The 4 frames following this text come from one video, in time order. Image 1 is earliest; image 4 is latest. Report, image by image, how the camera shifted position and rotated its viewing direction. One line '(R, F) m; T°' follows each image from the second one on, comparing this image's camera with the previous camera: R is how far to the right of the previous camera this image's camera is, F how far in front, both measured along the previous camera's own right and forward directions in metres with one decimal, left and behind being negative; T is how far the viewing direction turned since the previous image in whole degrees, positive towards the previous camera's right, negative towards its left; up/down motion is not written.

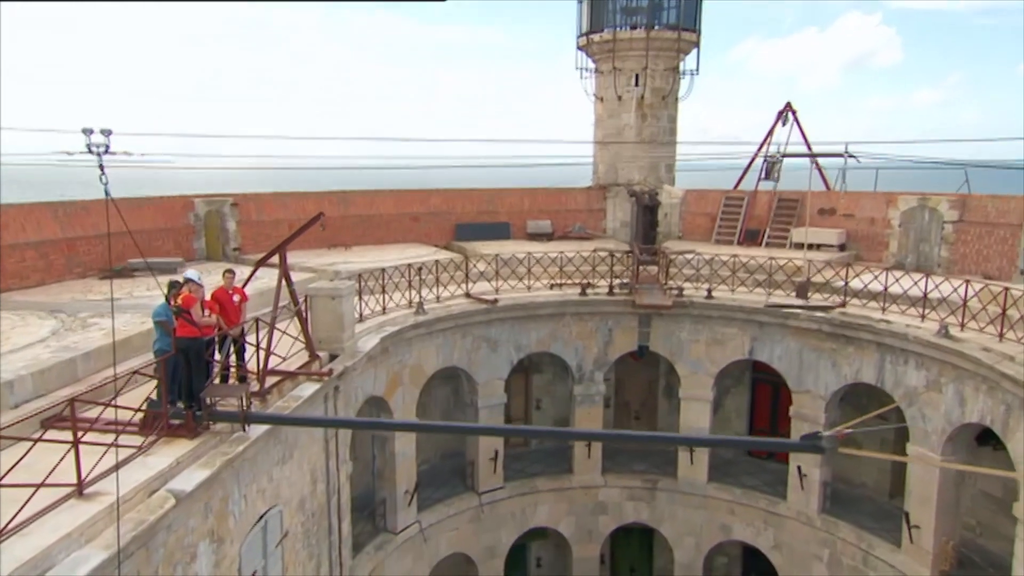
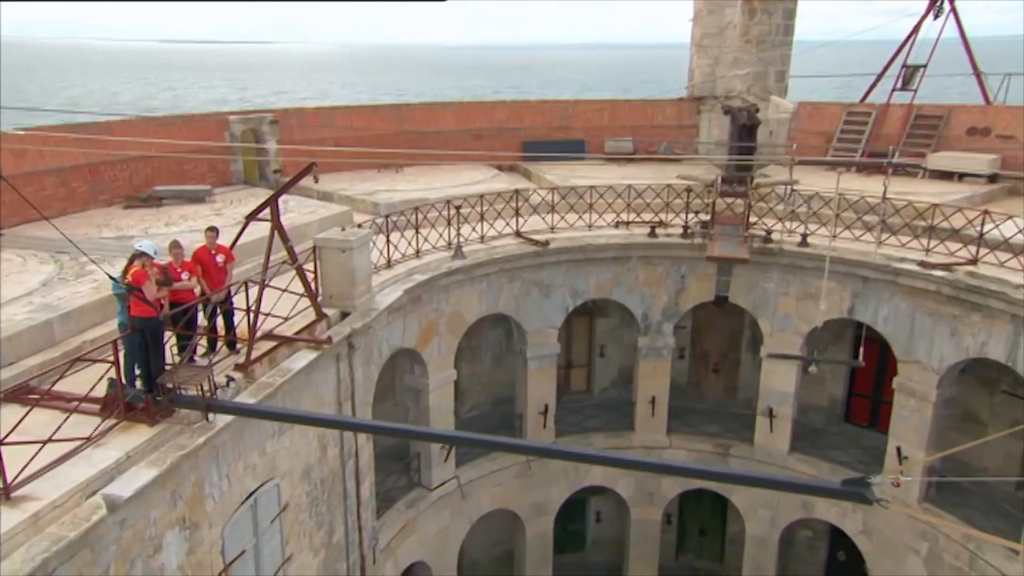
(+1.8, +2.6) m; -10°
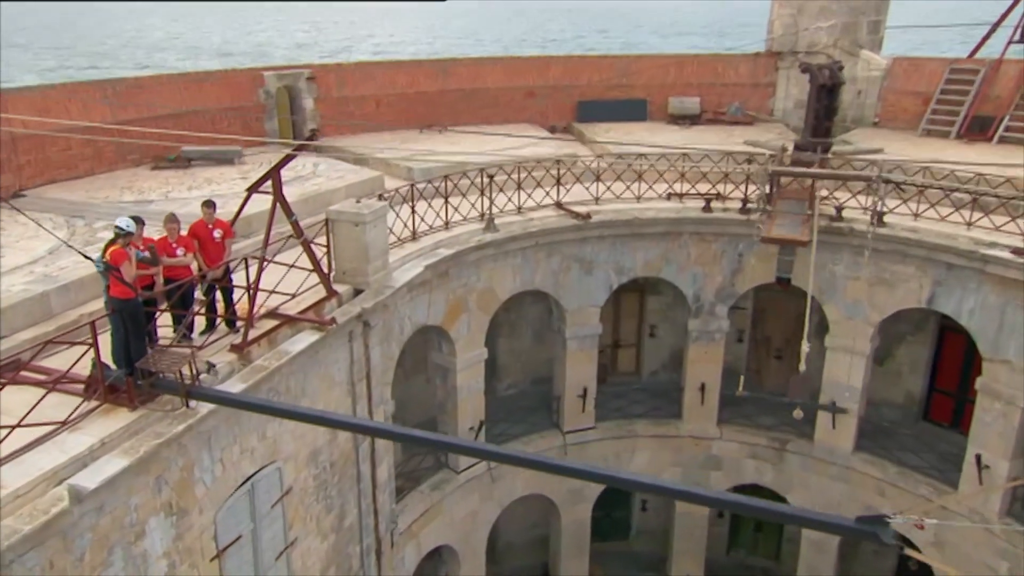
(+1.3, +1.3) m; -7°
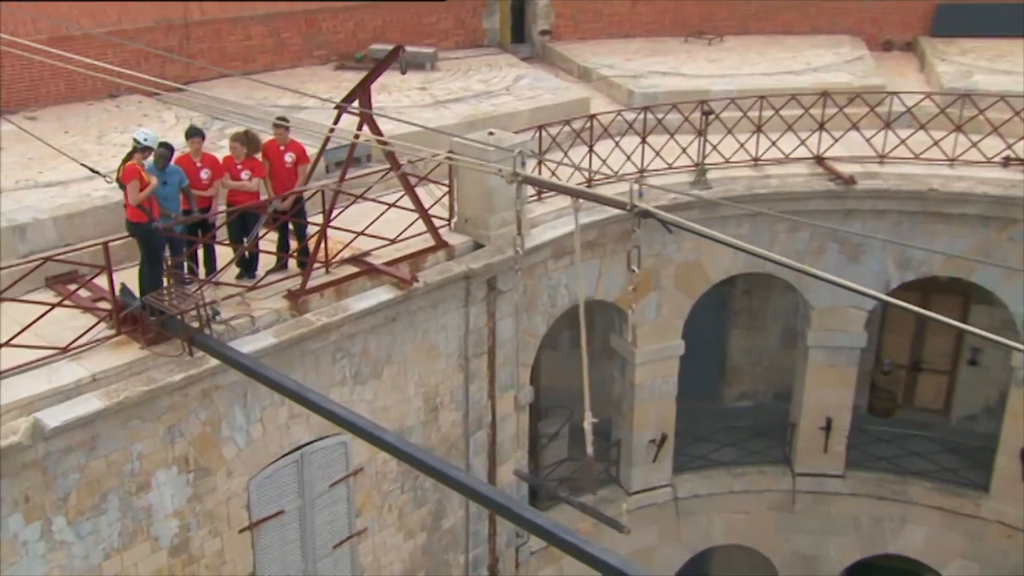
(+3.1, +4.9) m; -29°
